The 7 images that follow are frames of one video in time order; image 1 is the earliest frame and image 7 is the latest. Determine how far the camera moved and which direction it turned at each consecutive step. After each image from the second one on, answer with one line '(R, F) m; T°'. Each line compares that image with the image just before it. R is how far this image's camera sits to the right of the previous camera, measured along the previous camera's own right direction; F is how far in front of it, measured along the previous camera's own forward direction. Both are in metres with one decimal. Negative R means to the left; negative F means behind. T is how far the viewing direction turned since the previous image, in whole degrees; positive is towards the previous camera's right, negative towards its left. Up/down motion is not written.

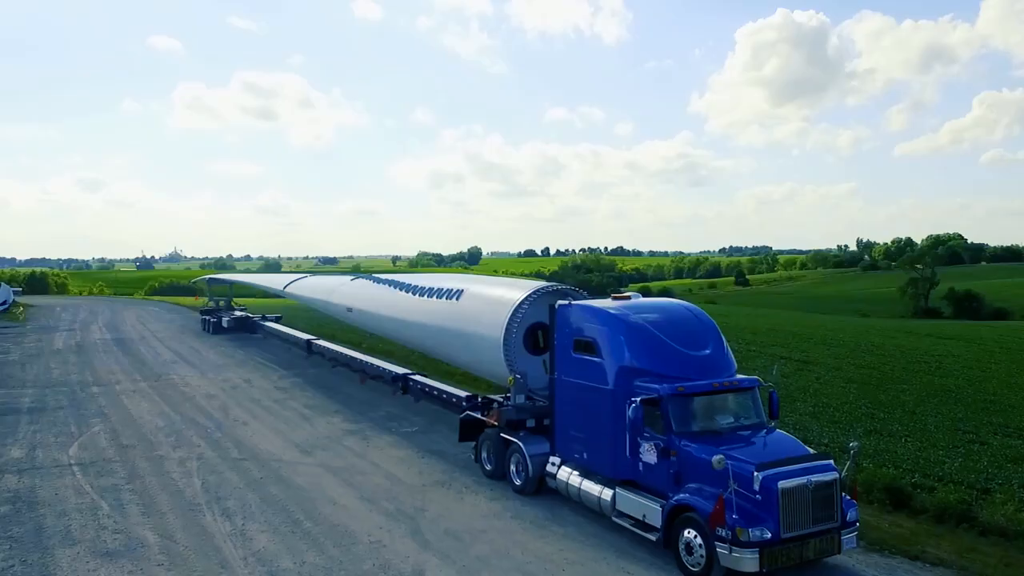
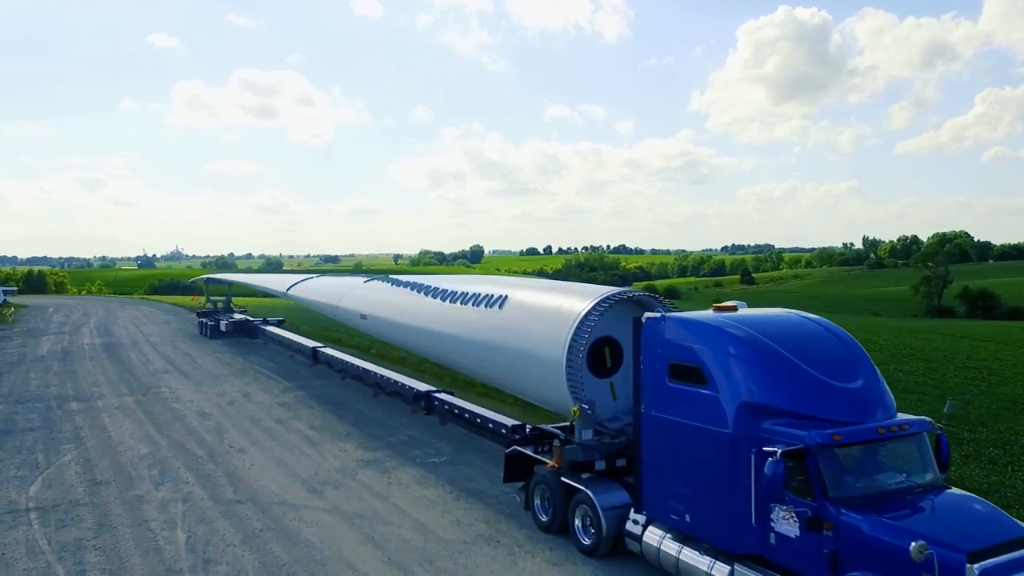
(-0.7, +2.1) m; 0°
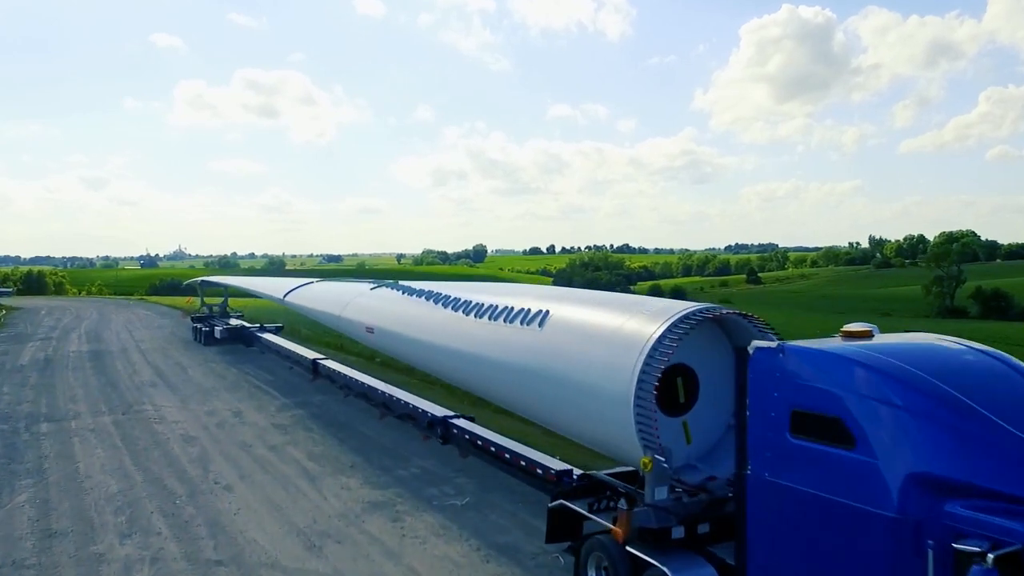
(-0.4, +1.8) m; 0°
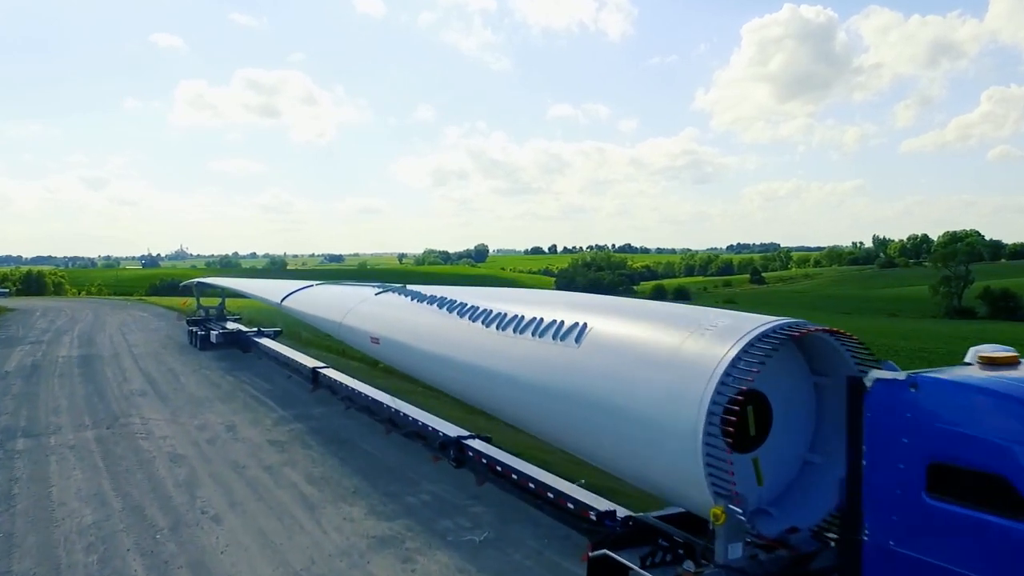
(-0.3, +1.1) m; 0°
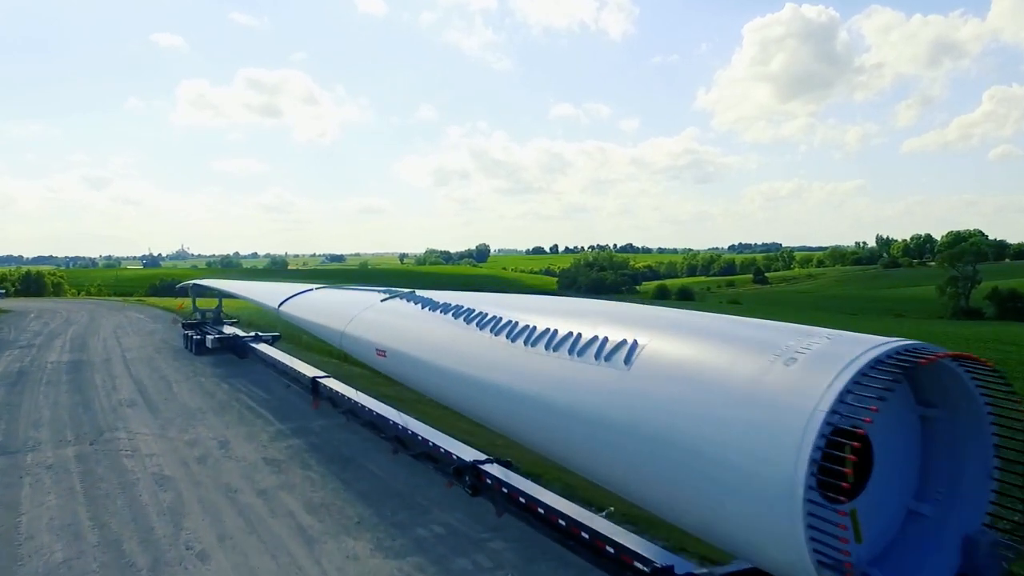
(-0.3, +1.1) m; 0°
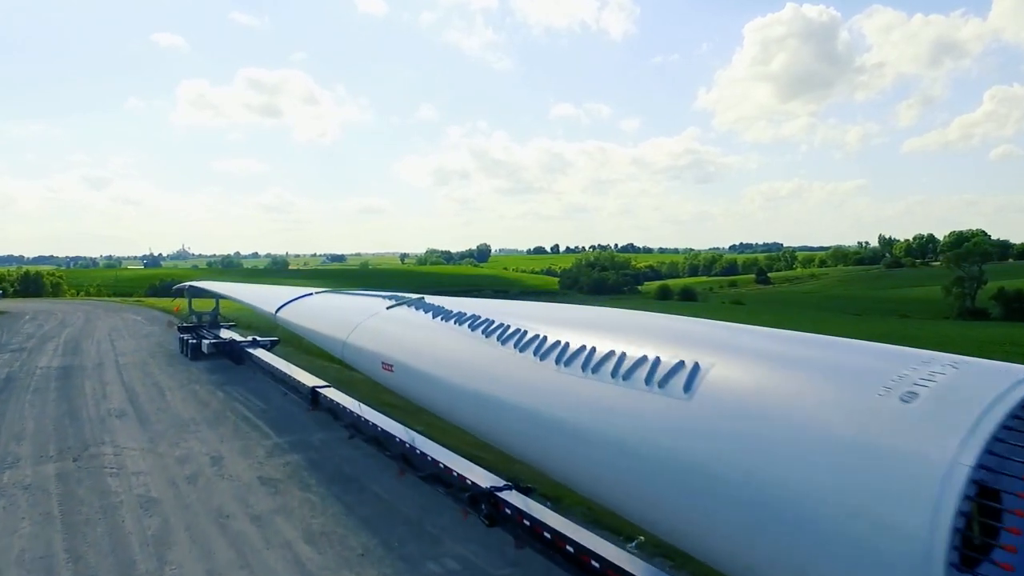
(-0.2, +0.9) m; 0°
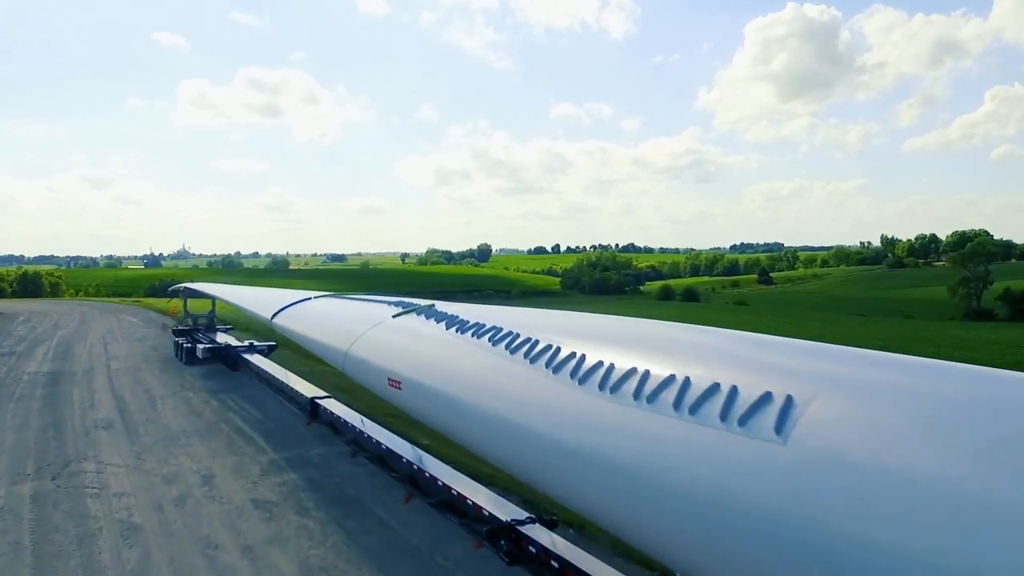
(-0.2, +0.9) m; 0°
